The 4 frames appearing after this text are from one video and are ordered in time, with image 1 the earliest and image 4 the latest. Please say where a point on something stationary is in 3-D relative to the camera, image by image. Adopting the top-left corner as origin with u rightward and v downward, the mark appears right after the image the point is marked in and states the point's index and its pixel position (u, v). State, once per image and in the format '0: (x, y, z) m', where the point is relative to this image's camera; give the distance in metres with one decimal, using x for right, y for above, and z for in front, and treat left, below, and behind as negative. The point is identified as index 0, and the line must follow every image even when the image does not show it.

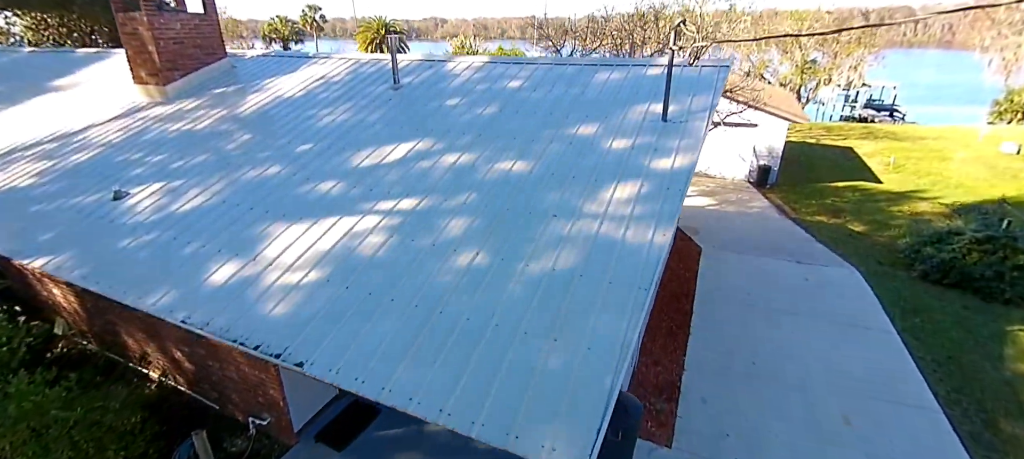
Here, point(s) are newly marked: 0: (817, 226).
0: (+6.7, +0.1, +10.3) m
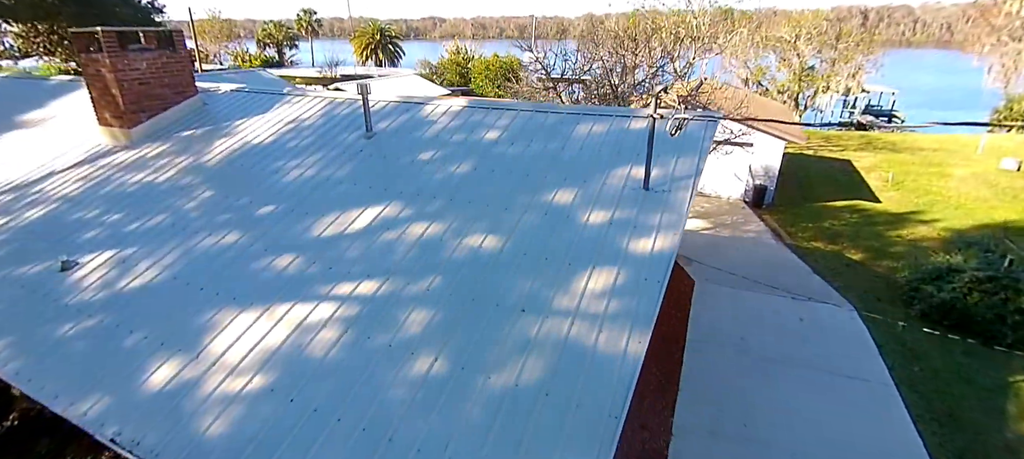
0: (+6.5, -0.5, +10.1) m
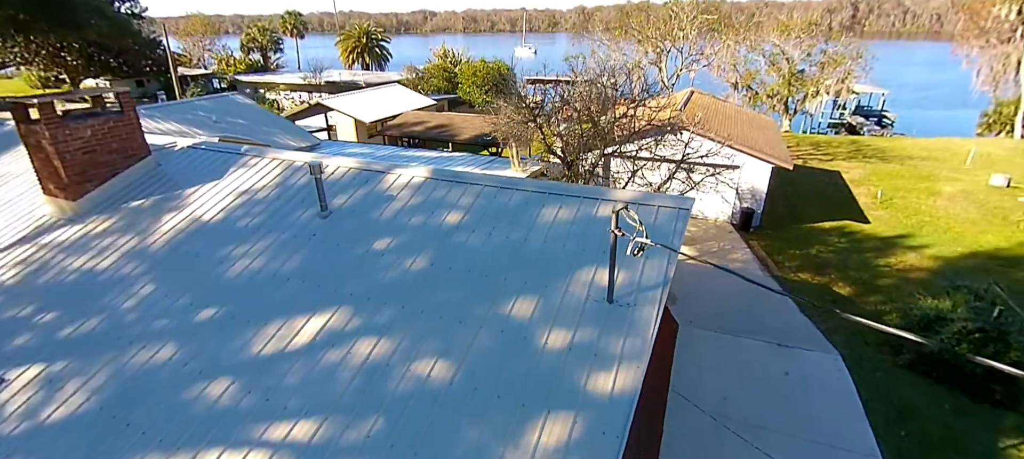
0: (+6.1, -1.2, +9.9) m
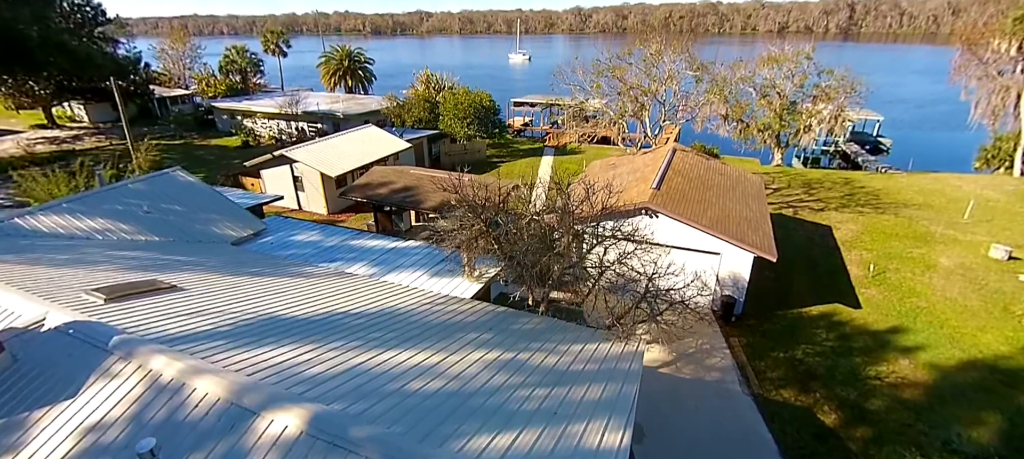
0: (+5.2, -3.5, +8.9) m
